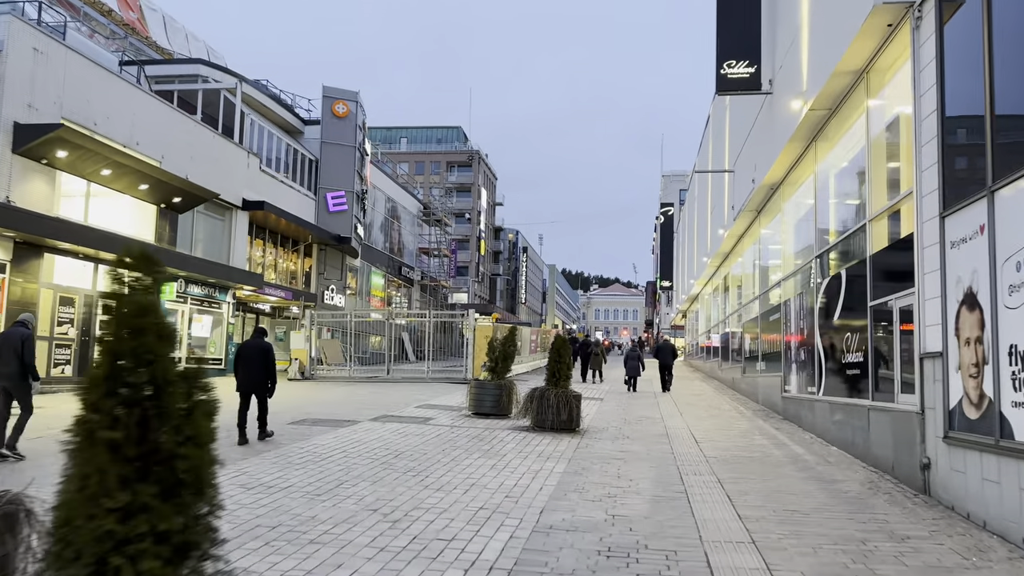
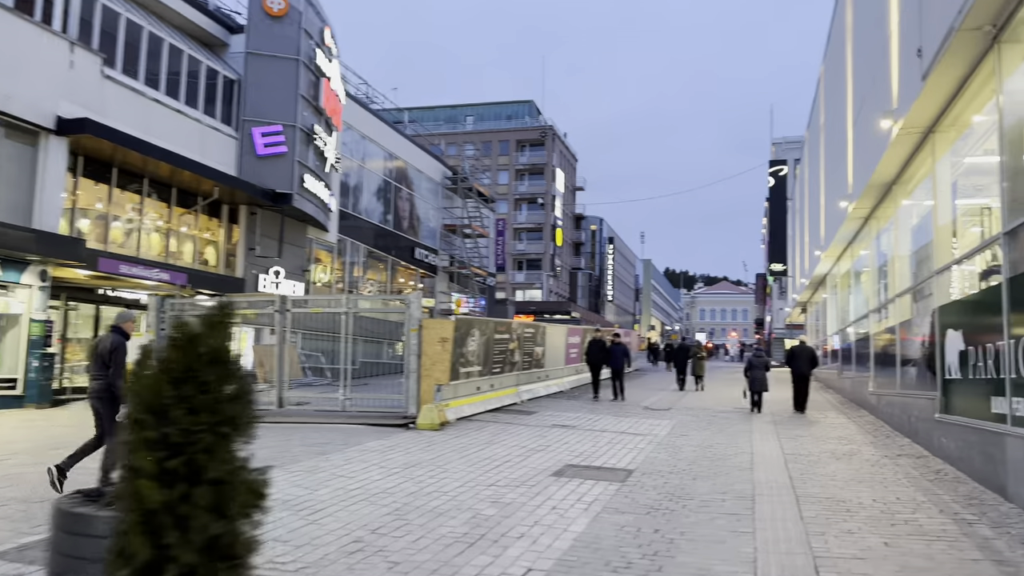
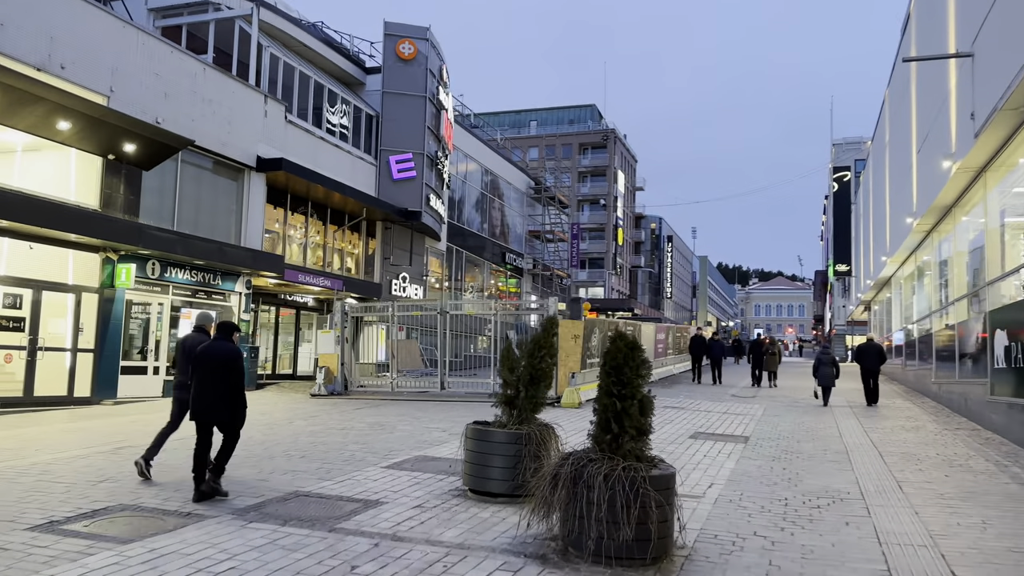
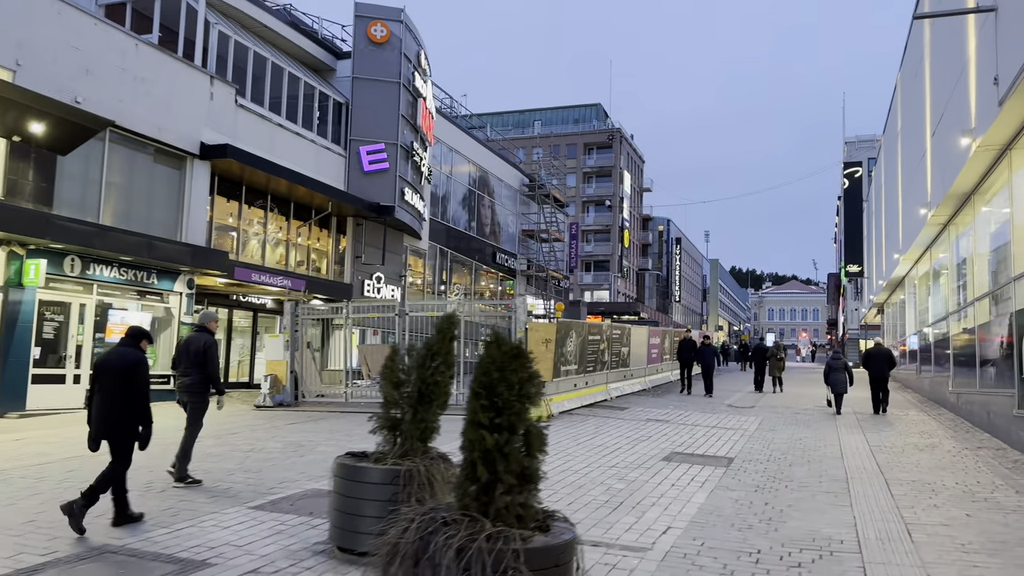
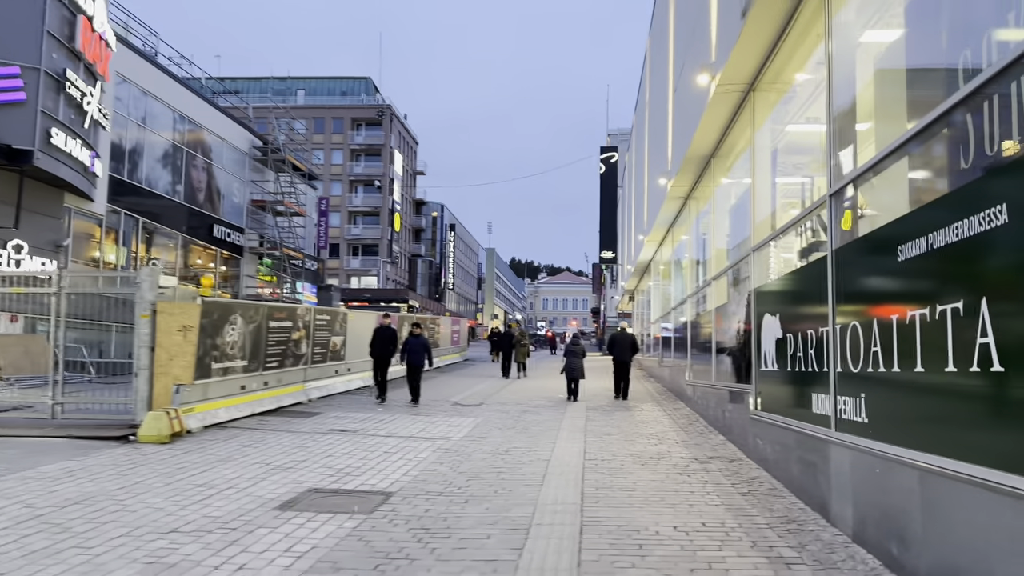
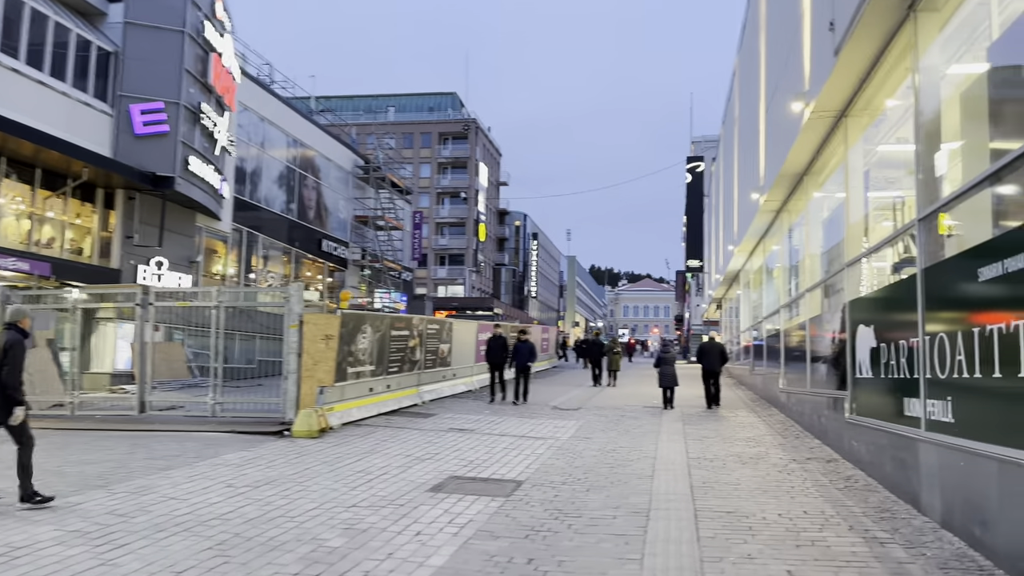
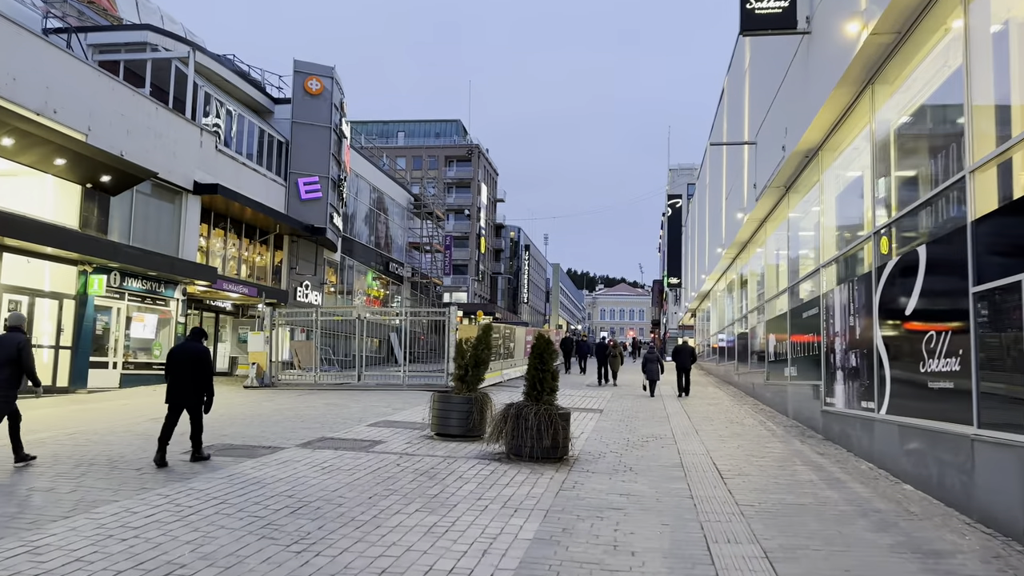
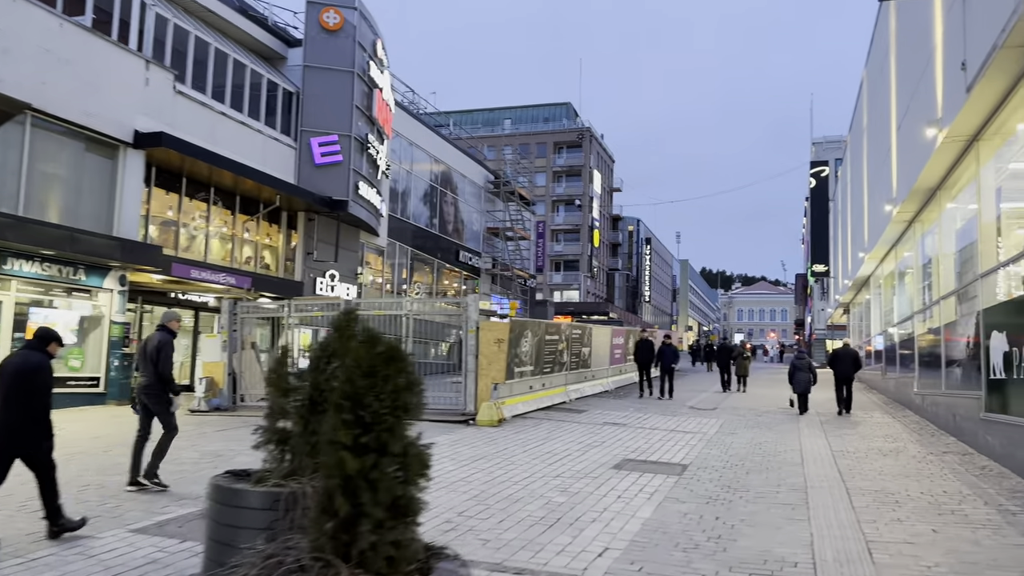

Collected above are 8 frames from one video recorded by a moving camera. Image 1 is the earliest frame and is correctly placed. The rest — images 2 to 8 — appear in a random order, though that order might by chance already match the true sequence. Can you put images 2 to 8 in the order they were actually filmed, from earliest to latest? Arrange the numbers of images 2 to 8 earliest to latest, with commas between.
7, 3, 4, 8, 2, 6, 5
